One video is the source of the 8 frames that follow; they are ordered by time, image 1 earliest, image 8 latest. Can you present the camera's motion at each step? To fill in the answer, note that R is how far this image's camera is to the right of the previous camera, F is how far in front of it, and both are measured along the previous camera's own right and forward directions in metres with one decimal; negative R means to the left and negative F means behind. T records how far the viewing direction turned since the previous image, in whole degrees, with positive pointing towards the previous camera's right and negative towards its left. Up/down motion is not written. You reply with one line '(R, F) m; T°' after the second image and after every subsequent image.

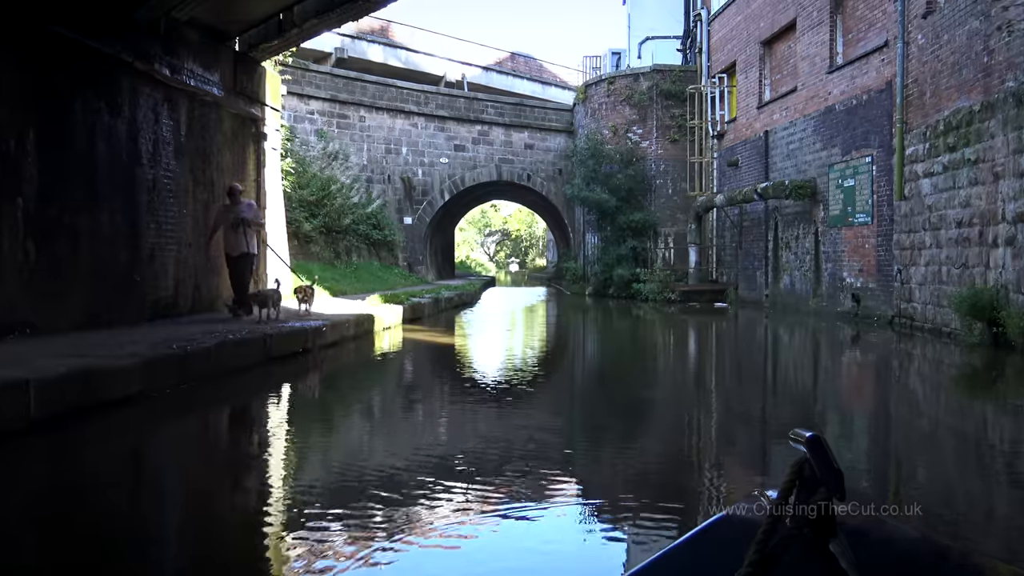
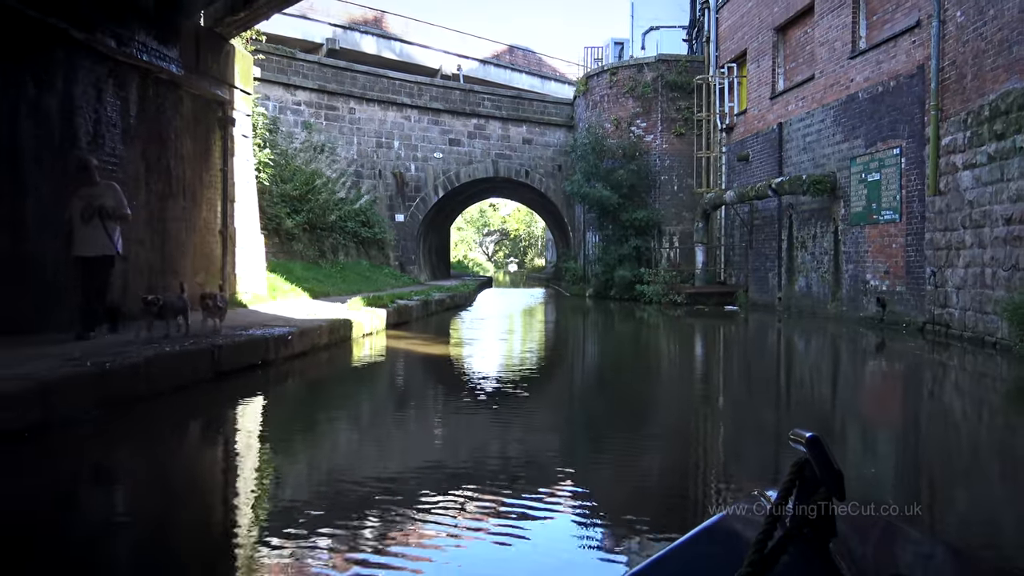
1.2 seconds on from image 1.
(+0.1, +1.0) m; 0°
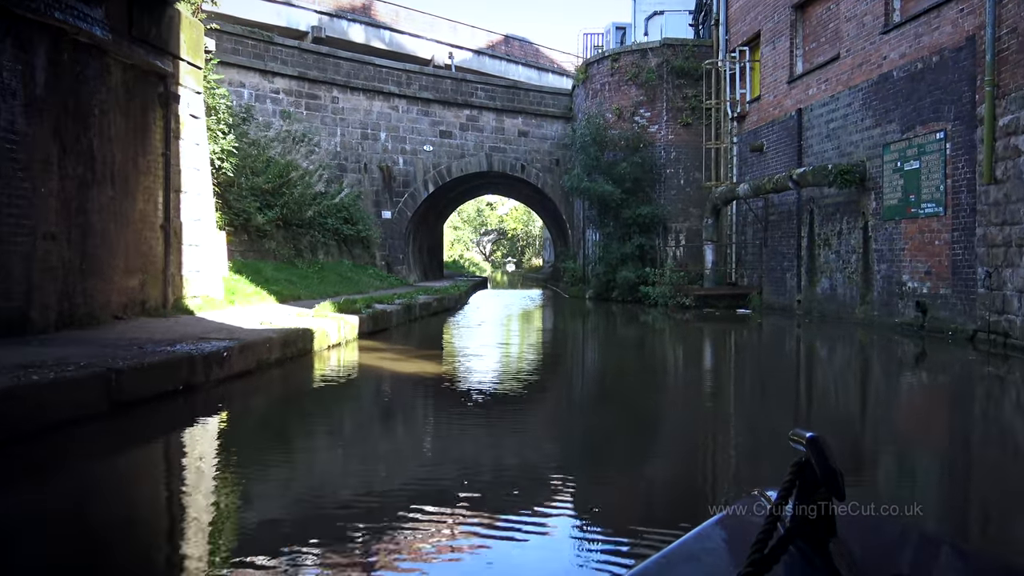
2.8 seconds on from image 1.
(+0.1, +1.3) m; 0°
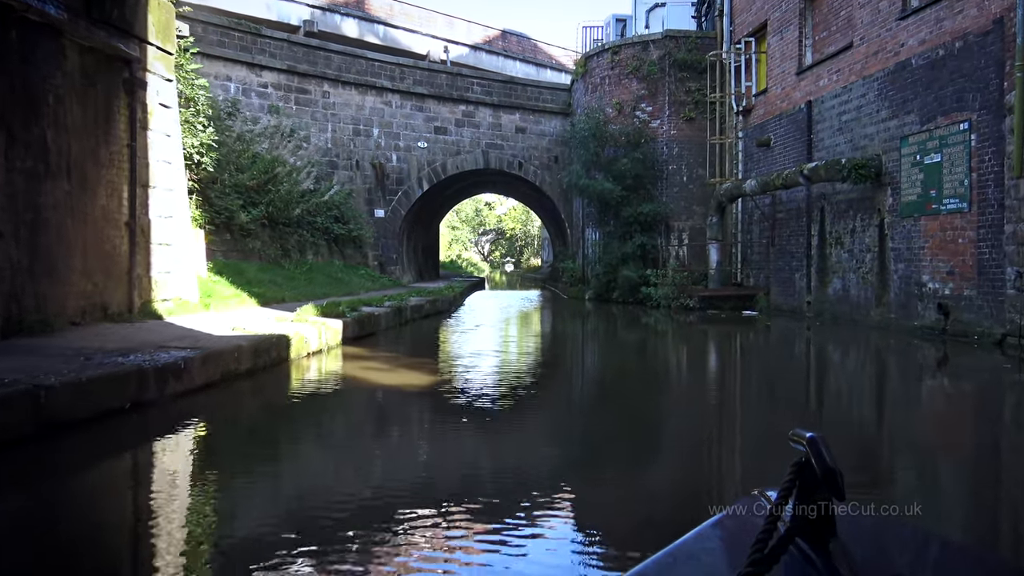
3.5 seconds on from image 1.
(0.0, +0.6) m; 0°
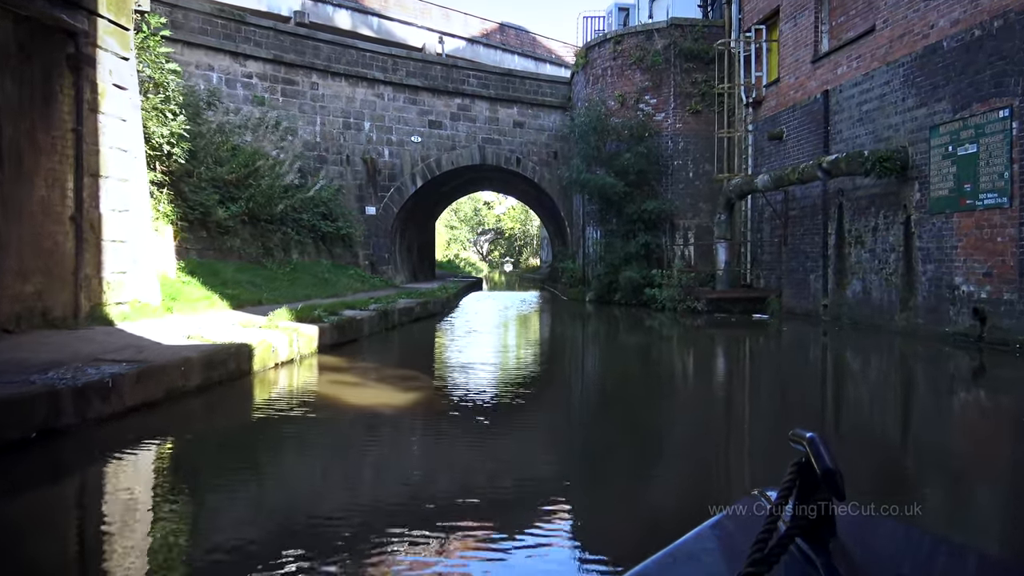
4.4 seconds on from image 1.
(0.0, +0.8) m; 0°
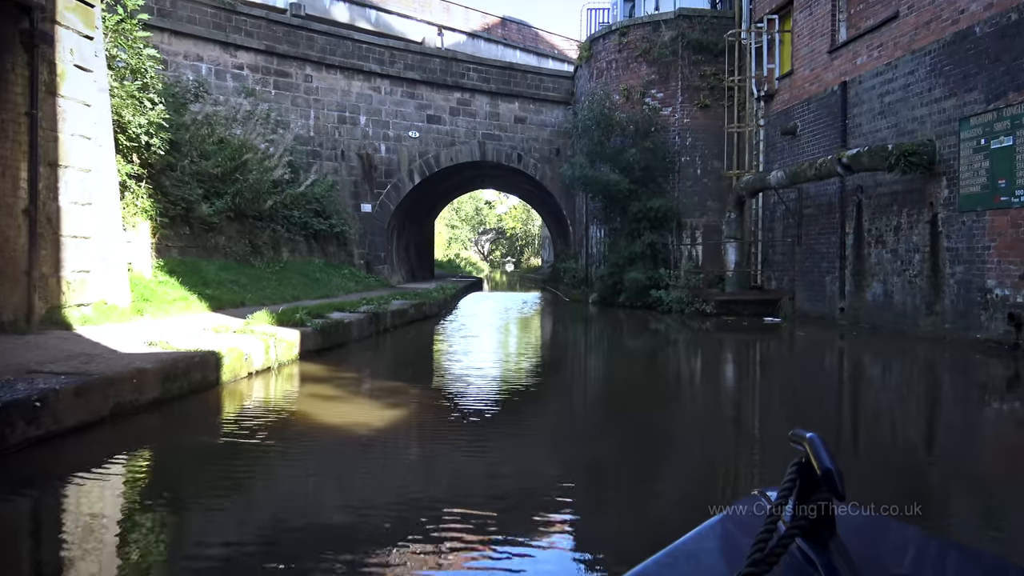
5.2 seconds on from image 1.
(0.0, +0.6) m; 0°
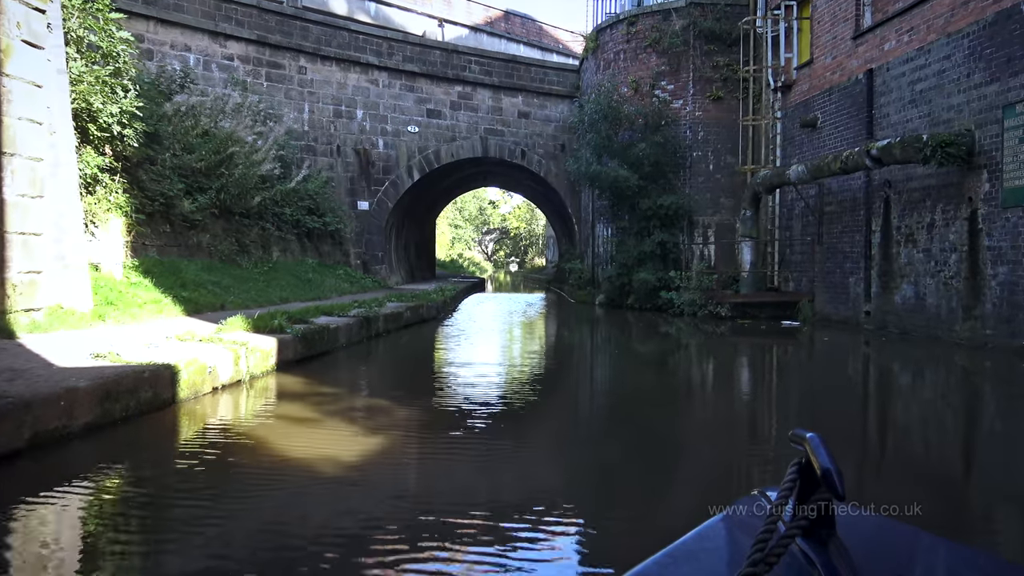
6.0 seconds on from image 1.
(0.0, +0.7) m; 0°
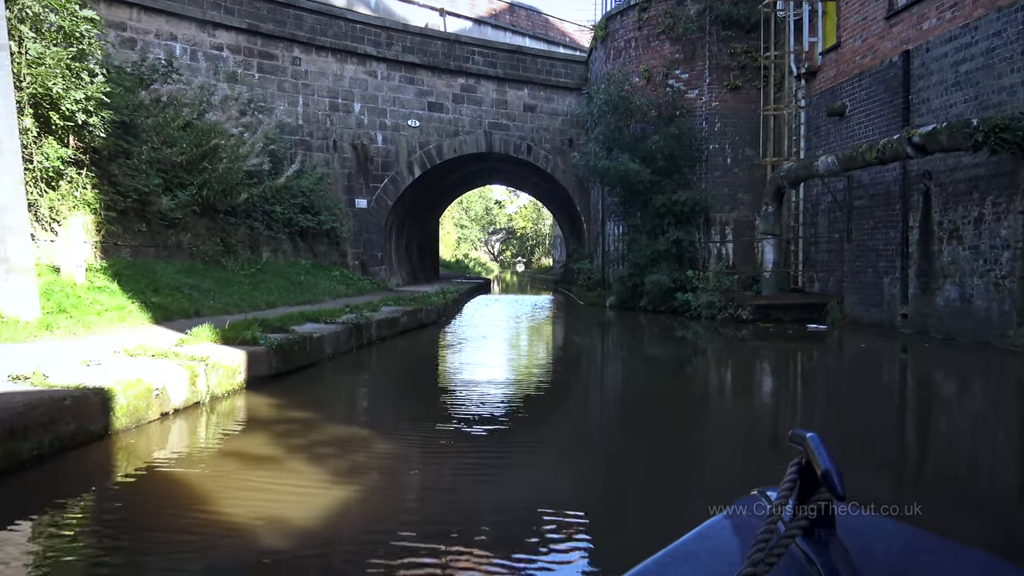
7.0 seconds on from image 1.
(0.0, +0.8) m; -1°
